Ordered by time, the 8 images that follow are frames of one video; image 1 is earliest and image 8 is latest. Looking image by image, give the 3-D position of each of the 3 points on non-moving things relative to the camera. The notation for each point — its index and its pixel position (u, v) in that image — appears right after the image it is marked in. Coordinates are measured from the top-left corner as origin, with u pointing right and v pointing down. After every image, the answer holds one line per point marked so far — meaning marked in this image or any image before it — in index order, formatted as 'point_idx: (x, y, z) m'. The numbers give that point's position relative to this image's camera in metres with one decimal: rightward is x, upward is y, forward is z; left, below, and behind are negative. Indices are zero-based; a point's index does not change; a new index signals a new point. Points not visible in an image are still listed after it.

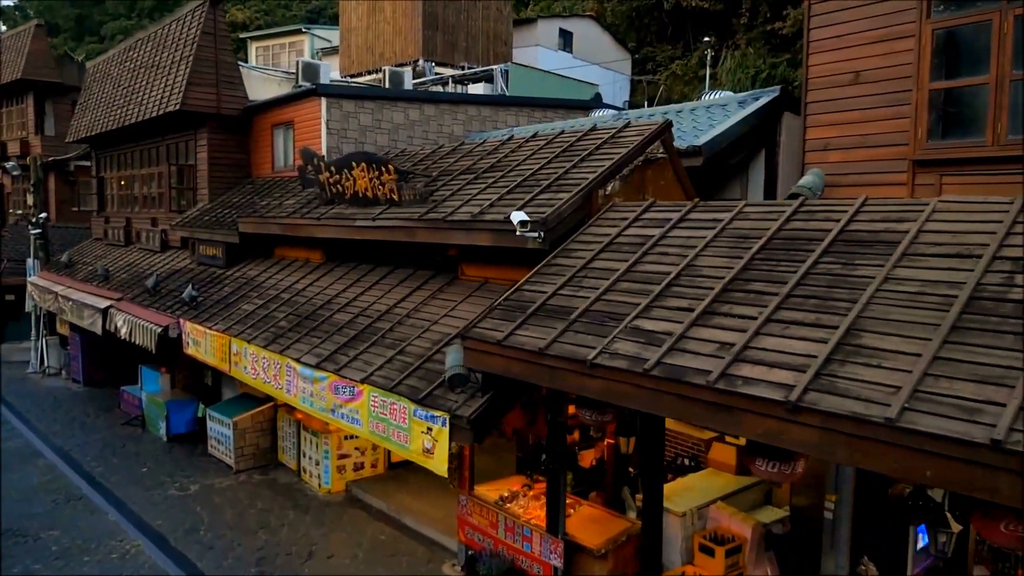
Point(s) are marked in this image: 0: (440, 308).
0: (-0.8, -0.2, +8.8) m
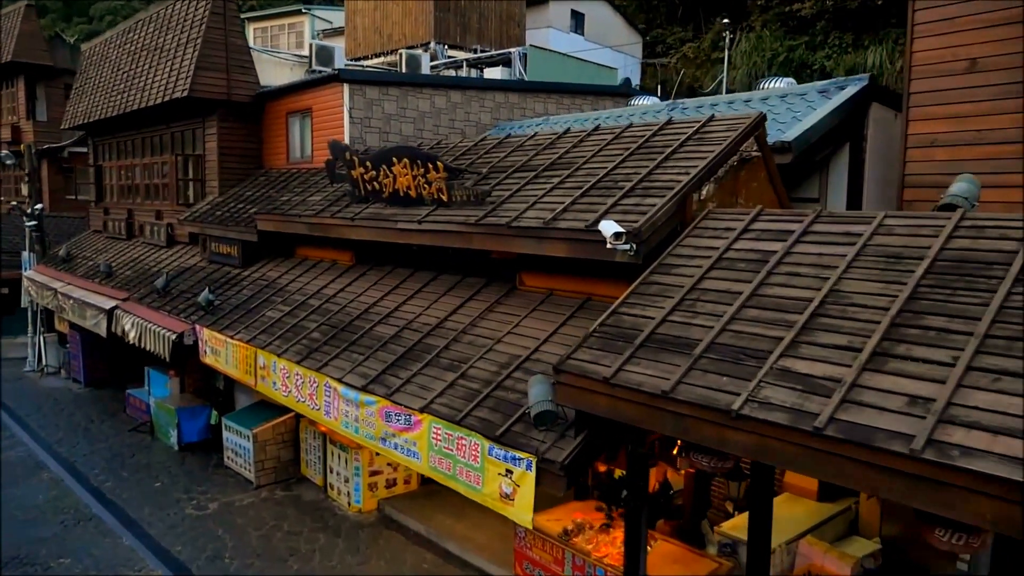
0: (-0.1, -0.4, +7.9) m
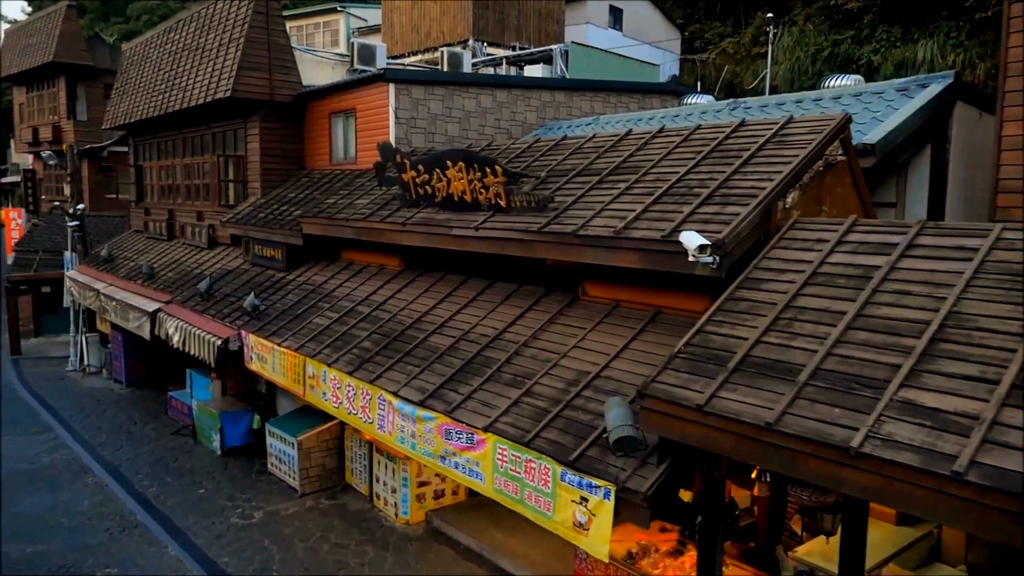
0: (+0.5, -0.5, +7.5) m
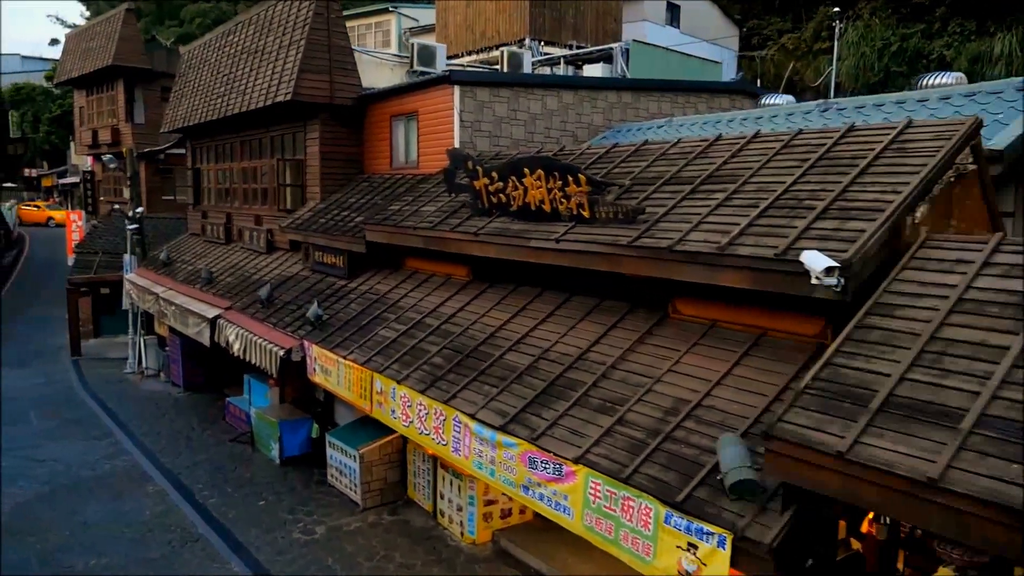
0: (+1.3, -0.6, +7.0) m
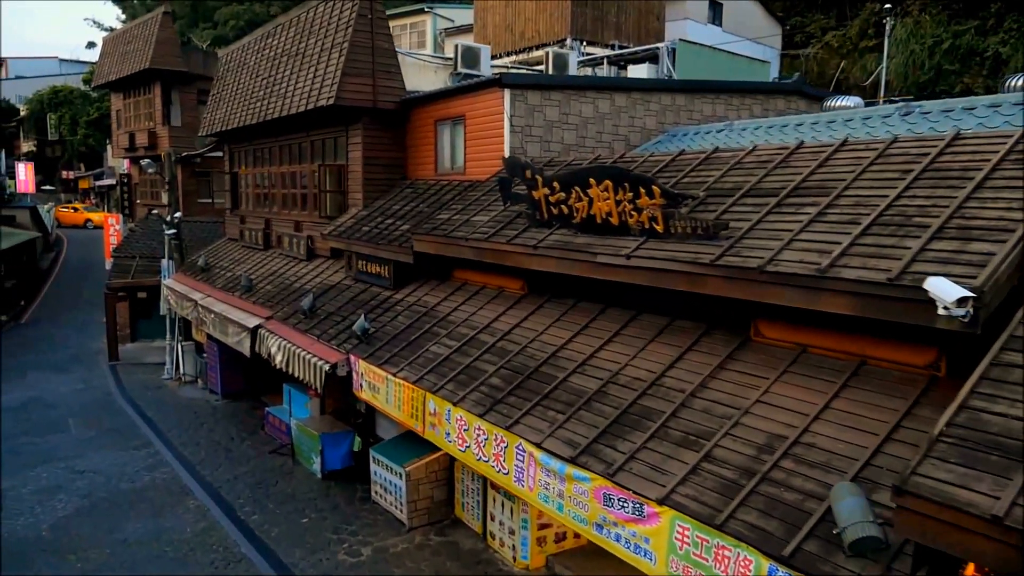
0: (+1.9, -0.8, +6.4) m
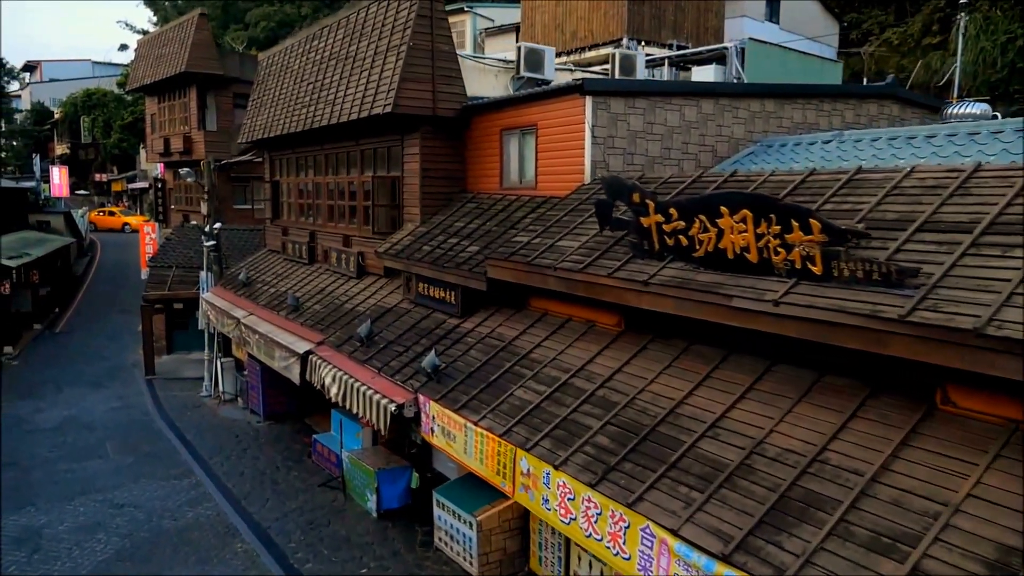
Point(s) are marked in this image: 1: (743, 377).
0: (+2.8, -1.2, +5.2) m
1: (+2.1, -0.8, +7.0) m
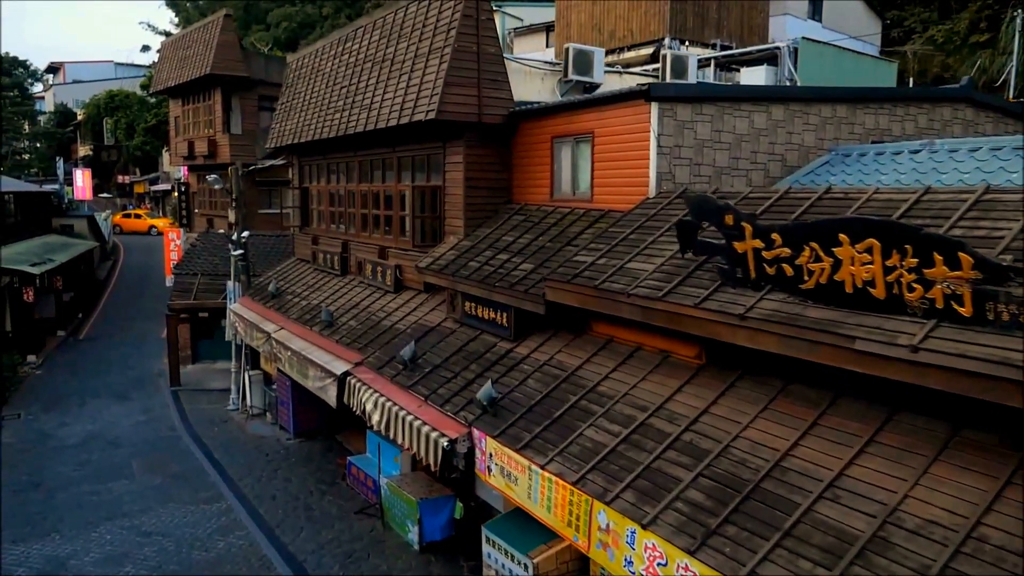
0: (+3.4, -1.5, +4.3) m
1: (+2.7, -1.1, +6.2) m
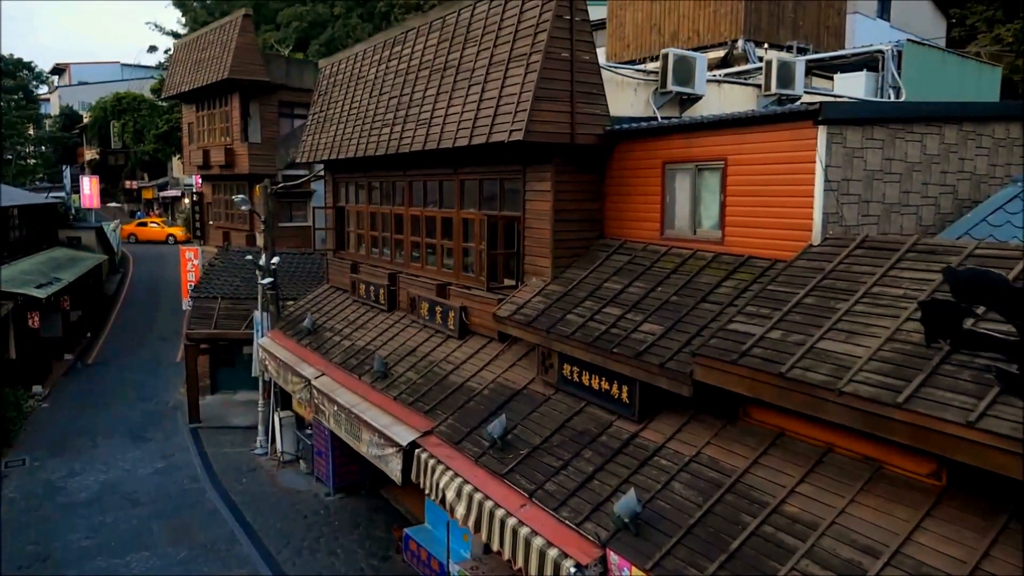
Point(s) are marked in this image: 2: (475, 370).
0: (+4.7, -2.2, +2.3) m
1: (+4.0, -1.8, +4.1) m
2: (-0.6, -1.2, +11.3) m
